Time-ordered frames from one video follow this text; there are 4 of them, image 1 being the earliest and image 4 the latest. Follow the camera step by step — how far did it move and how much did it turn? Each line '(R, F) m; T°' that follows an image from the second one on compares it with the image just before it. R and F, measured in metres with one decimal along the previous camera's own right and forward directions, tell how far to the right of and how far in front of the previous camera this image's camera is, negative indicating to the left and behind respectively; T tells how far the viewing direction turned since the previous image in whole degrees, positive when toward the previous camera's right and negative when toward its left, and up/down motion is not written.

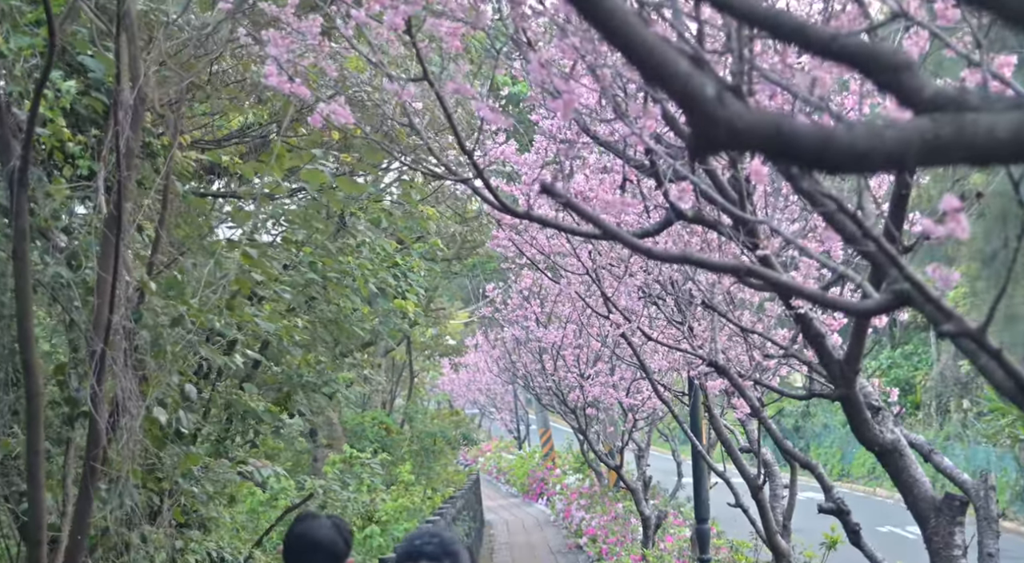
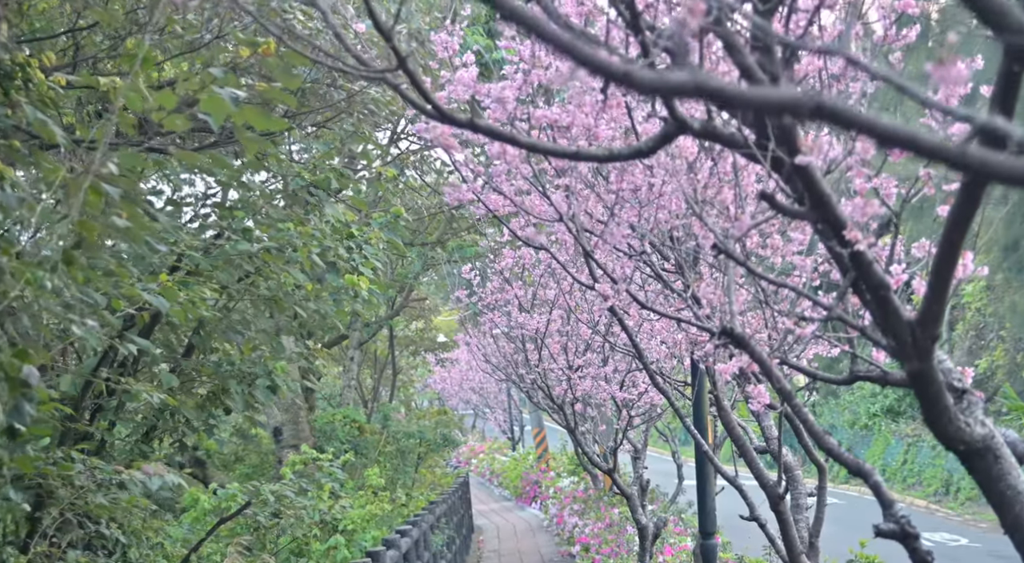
(+0.2, +1.5) m; 0°
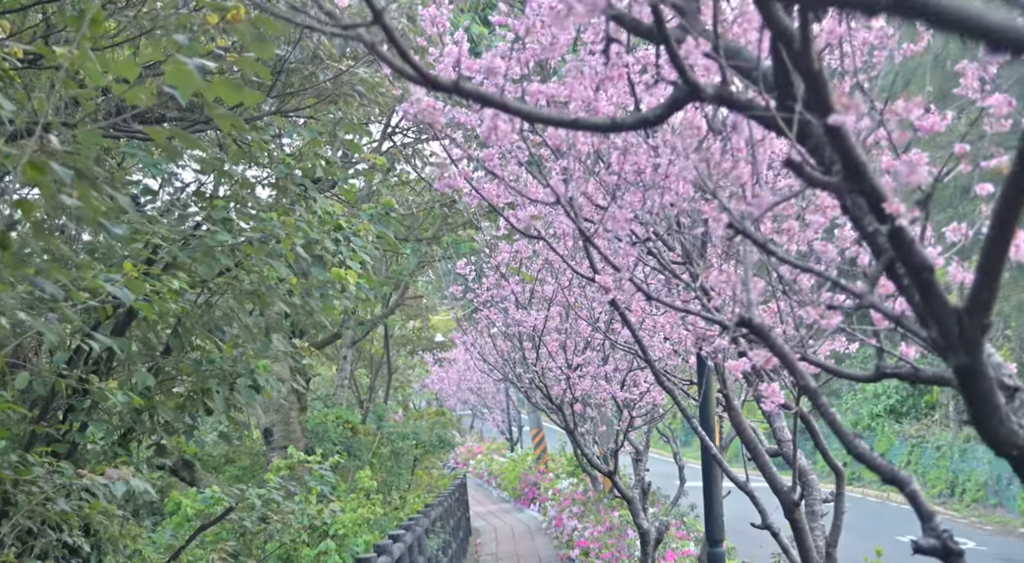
(0.0, +0.4) m; 0°
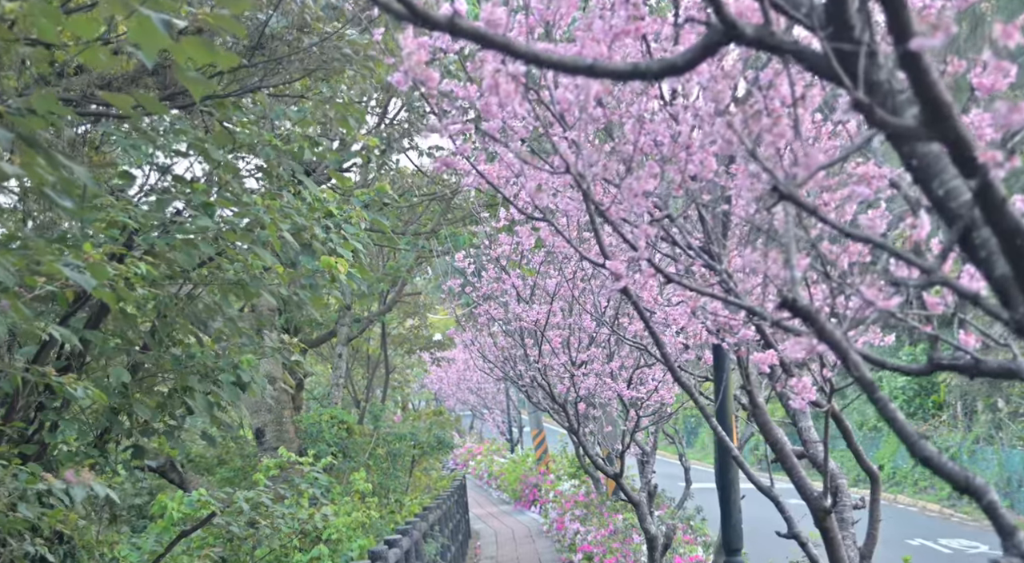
(0.0, +0.5) m; 0°
